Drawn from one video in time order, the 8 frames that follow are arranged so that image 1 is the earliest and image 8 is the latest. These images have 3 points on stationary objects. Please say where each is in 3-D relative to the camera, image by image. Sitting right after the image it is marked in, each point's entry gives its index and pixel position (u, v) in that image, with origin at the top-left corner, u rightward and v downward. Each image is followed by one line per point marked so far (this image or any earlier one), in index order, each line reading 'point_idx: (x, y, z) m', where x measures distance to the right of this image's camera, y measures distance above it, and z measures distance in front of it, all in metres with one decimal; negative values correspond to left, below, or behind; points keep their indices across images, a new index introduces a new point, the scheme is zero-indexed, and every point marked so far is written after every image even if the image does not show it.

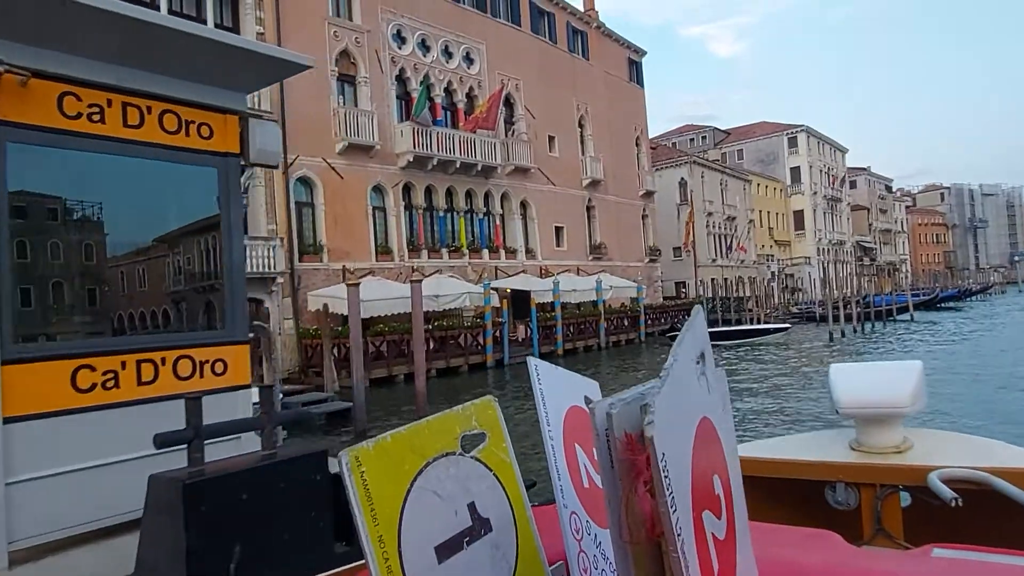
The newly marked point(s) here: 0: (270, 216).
0: (-6.5, +1.9, +19.5) m
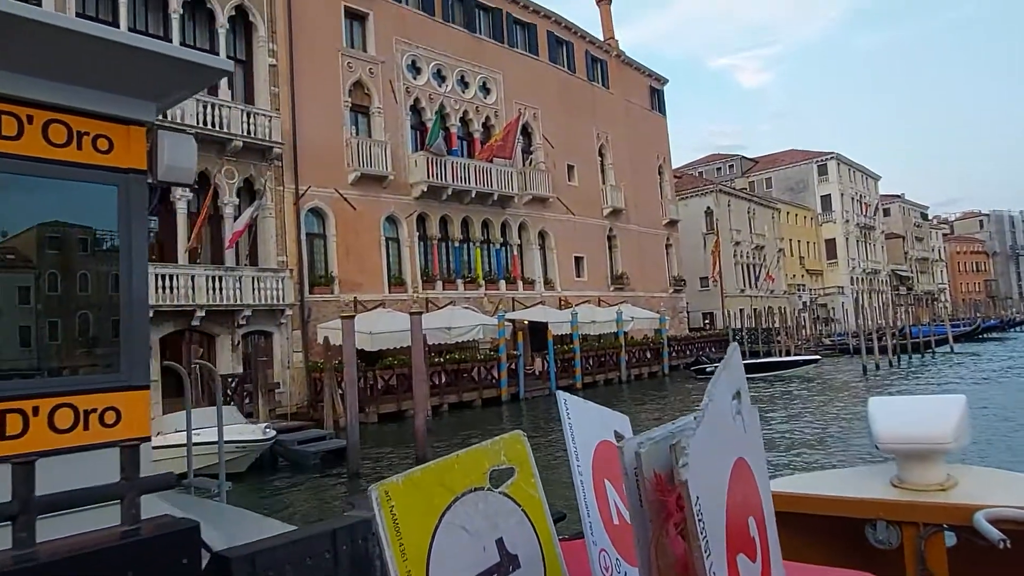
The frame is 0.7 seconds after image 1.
0: (-6.2, +1.1, +19.2) m
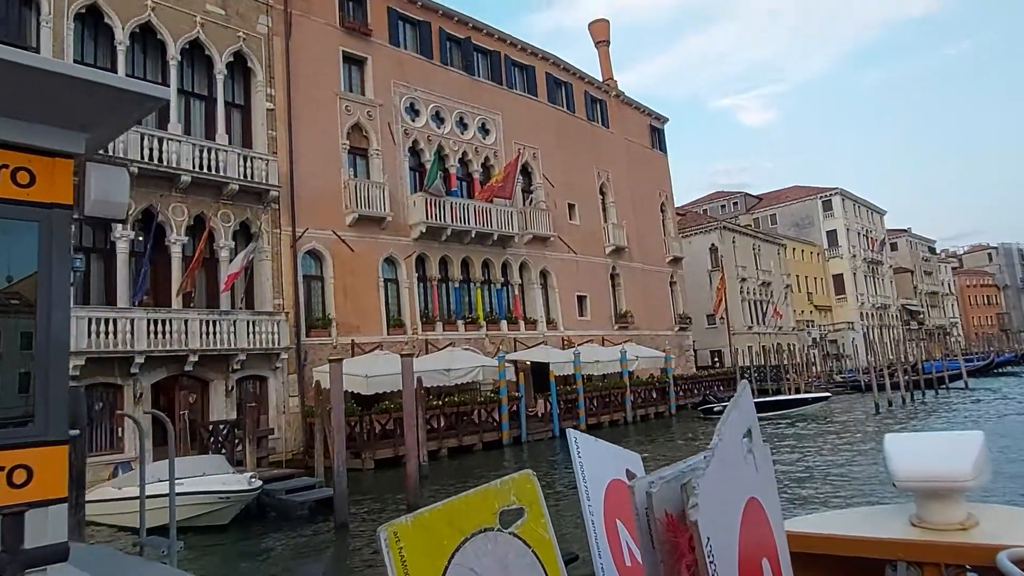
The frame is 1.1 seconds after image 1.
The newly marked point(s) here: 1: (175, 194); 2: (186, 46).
0: (-6.2, -0.1, +19.0) m
1: (-8.1, +2.3, +17.4) m
2: (-8.3, +6.2, +18.5) m
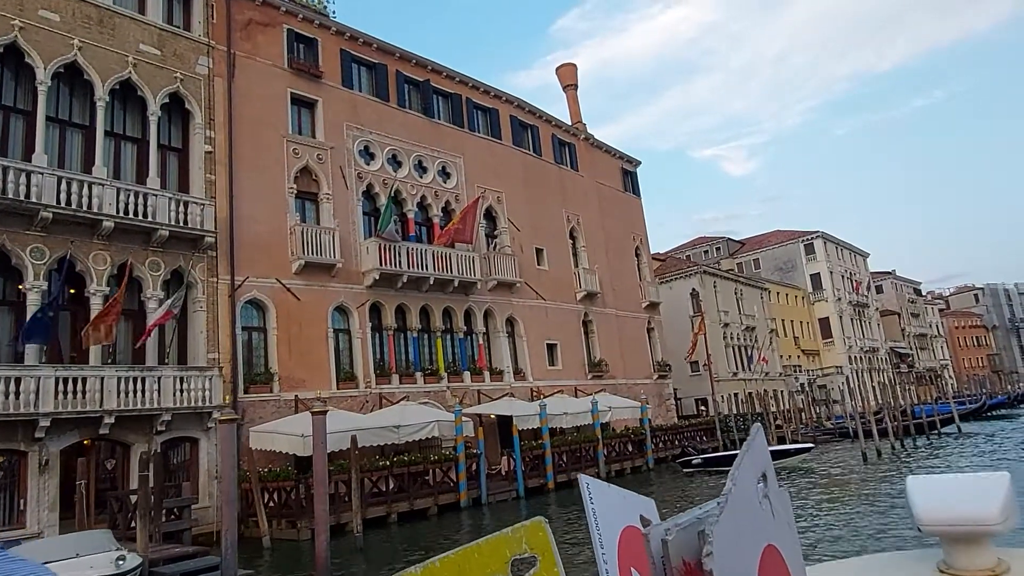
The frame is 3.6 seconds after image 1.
0: (-7.3, -1.4, +17.6) m
1: (-9.2, +1.0, +16.1) m
2: (-9.6, +4.9, +17.6) m
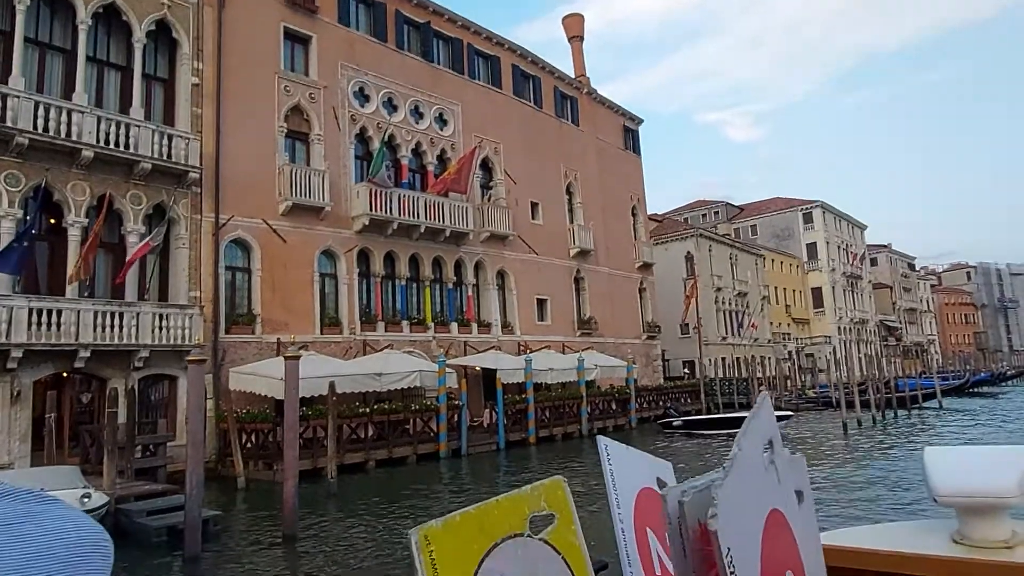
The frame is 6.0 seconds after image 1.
0: (-7.6, +0.1, +17.3) m
1: (-9.4, +2.5, +15.6) m
2: (-9.6, +6.5, +16.8) m
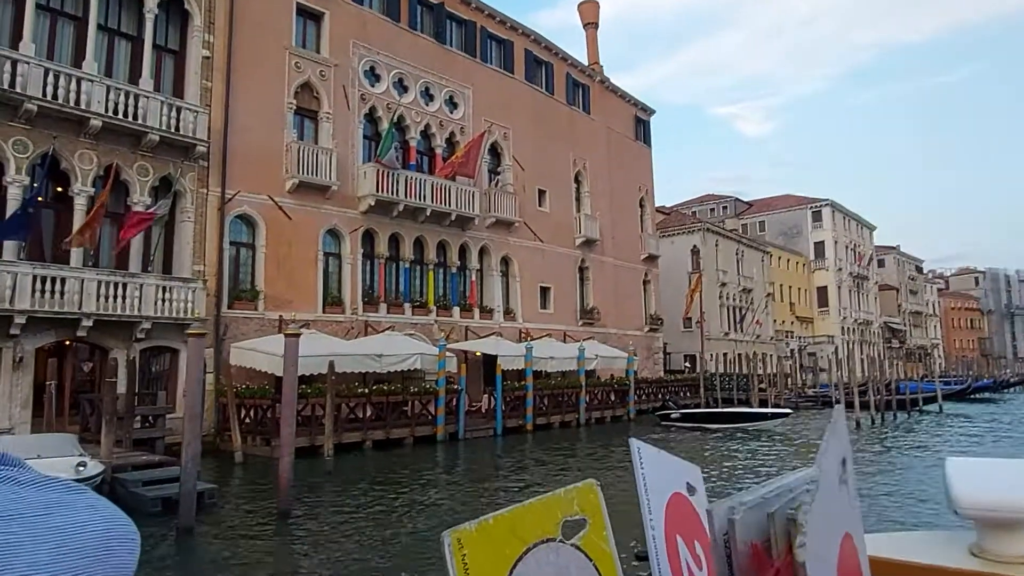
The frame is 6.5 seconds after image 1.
0: (-7.5, +0.8, +17.3) m
1: (-9.2, +3.2, +15.6) m
2: (-9.2, +7.2, +16.7) m
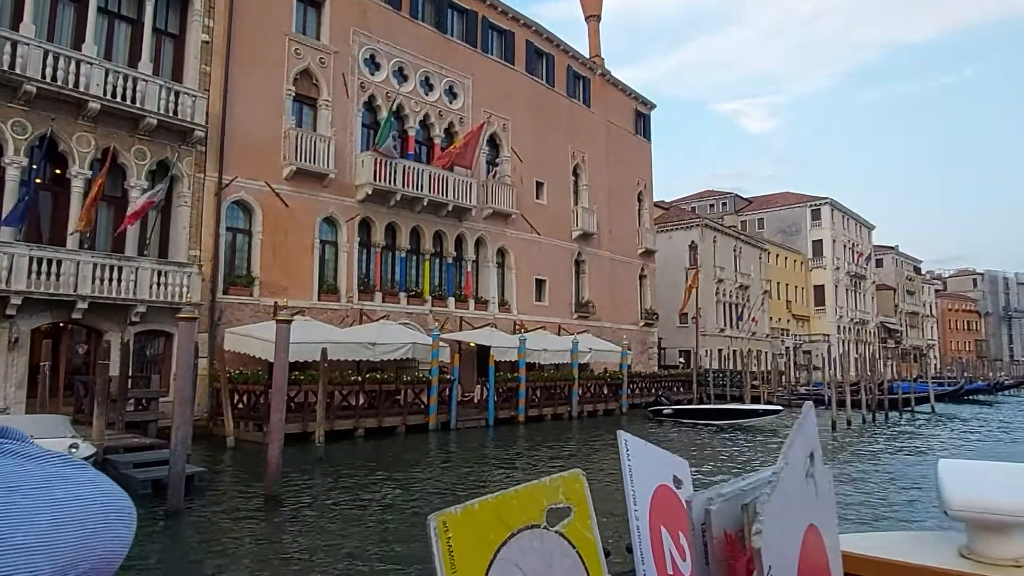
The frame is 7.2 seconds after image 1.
0: (-7.6, +1.1, +17.3) m
1: (-9.3, +3.6, +15.6) m
2: (-9.2, +7.6, +16.7) m
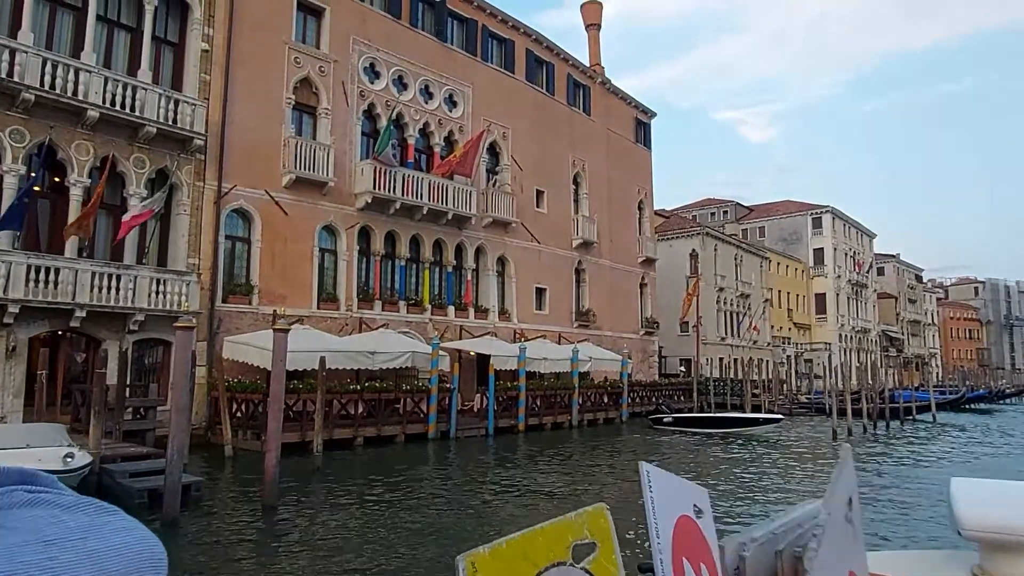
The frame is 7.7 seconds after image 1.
0: (-7.7, +0.9, +17.3) m
1: (-9.3, +3.4, +15.6) m
2: (-9.2, +7.4, +16.7) m
